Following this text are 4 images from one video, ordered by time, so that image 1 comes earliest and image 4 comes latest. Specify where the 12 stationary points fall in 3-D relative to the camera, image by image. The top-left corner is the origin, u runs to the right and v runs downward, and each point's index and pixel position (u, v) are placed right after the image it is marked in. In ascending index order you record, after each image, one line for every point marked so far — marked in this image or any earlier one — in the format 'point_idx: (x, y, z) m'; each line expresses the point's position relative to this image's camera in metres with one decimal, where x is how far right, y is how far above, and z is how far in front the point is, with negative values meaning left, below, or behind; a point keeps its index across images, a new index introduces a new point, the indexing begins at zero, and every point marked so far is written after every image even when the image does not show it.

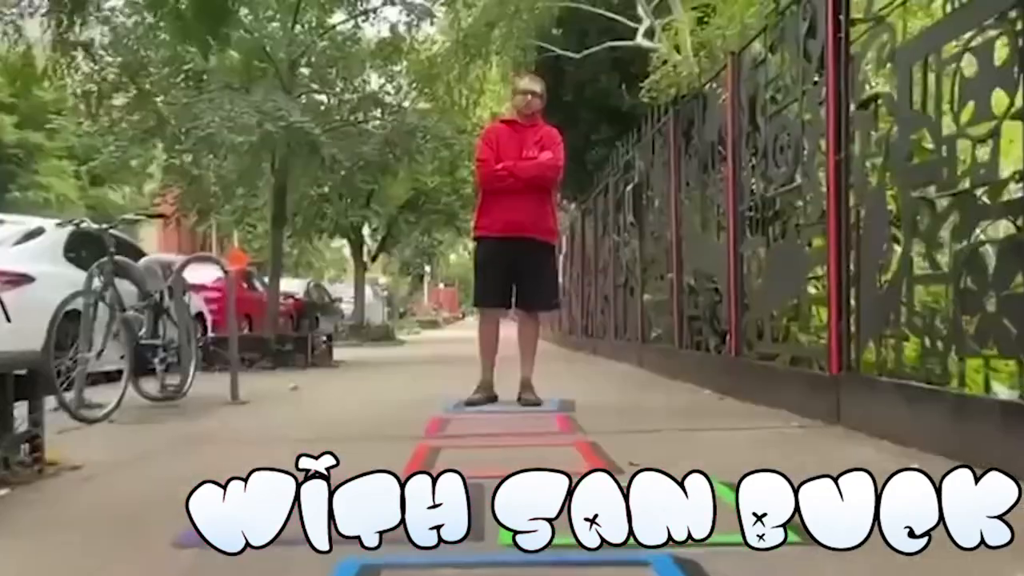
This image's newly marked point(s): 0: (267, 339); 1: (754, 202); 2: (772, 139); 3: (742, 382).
0: (-3.5, -0.7, +11.6) m
1: (+2.0, +0.7, +6.8) m
2: (+2.0, +1.2, +6.4) m
3: (+2.0, -0.8, +6.9) m
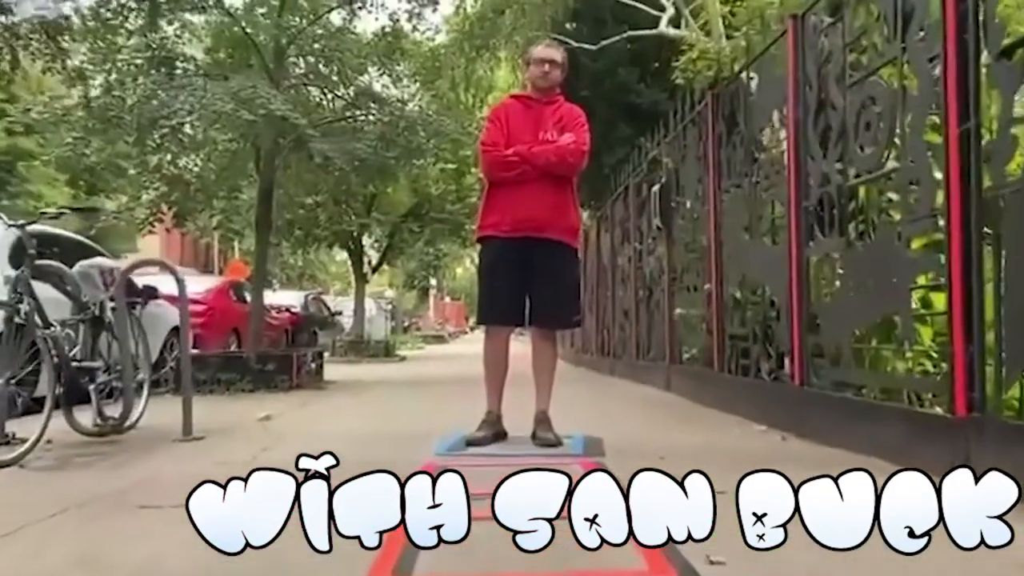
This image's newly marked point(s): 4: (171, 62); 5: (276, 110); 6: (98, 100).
0: (-3.3, -0.9, +10.4) m
1: (+2.1, +0.6, +5.5) m
2: (+2.1, +1.1, +5.1) m
3: (+2.1, -0.9, +5.6) m
4: (-4.4, +2.9, +10.6) m
5: (-2.9, +2.2, +10.2) m
6: (-5.3, +2.4, +10.5) m
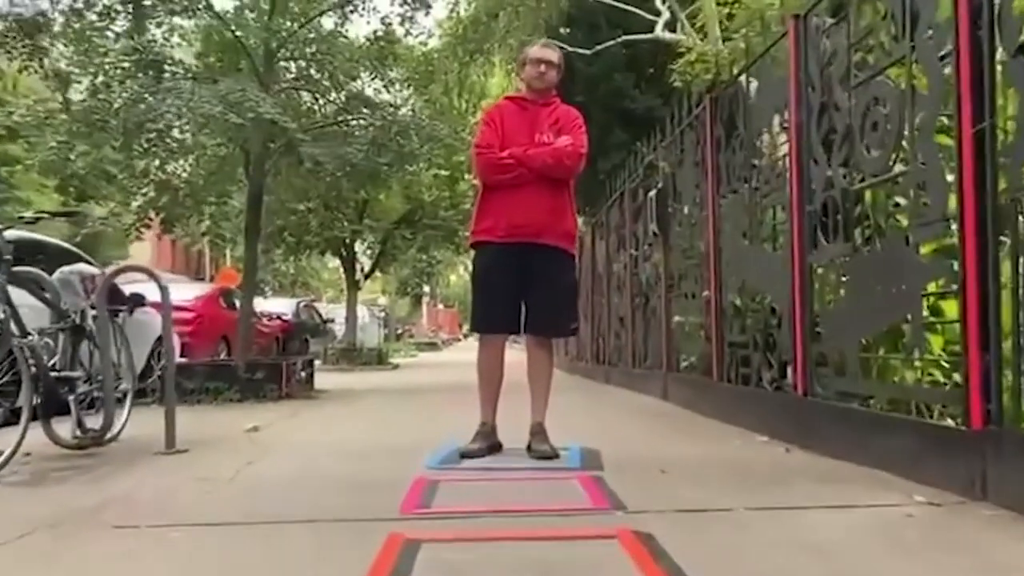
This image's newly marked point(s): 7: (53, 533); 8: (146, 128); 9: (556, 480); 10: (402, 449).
0: (-3.4, -1.0, +10.1) m
1: (+2.1, +0.6, +5.3) m
2: (+2.1, +1.0, +5.0) m
3: (+2.0, -0.9, +5.4) m
4: (-4.5, +2.8, +10.4) m
5: (-3.0, +2.1, +10.0) m
6: (-5.4, +2.3, +10.3) m
7: (-2.0, -1.1, +3.7) m
8: (-4.4, +1.9, +10.0) m
9: (+0.2, -1.1, +4.5) m
10: (-0.8, -1.2, +5.9) m
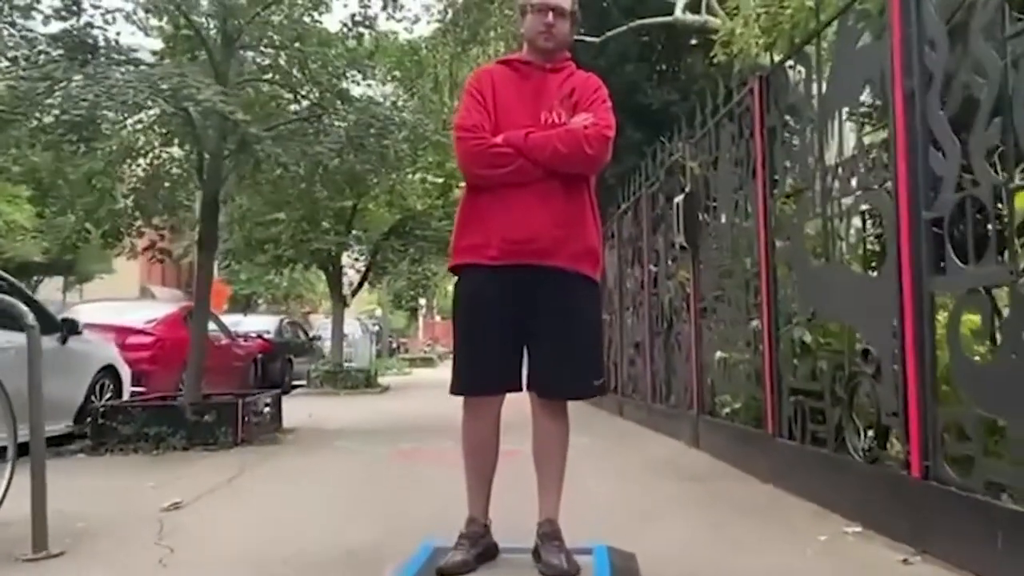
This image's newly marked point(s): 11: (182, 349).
0: (-3.4, -1.2, +8.5) m
1: (+2.0, +0.4, +3.7) m
2: (+2.1, +0.9, +3.4) m
3: (+2.0, -1.1, +3.8) m
4: (-4.5, +2.5, +8.8) m
5: (-3.0, +1.9, +8.4) m
6: (-5.4, +2.0, +8.7) m
7: (-2.0, -1.3, +2.0) m
8: (-4.4, +1.7, +8.4) m
9: (+0.2, -1.2, +2.9) m
10: (-0.8, -1.4, +4.3) m
11: (-5.2, -1.0, +12.8) m
